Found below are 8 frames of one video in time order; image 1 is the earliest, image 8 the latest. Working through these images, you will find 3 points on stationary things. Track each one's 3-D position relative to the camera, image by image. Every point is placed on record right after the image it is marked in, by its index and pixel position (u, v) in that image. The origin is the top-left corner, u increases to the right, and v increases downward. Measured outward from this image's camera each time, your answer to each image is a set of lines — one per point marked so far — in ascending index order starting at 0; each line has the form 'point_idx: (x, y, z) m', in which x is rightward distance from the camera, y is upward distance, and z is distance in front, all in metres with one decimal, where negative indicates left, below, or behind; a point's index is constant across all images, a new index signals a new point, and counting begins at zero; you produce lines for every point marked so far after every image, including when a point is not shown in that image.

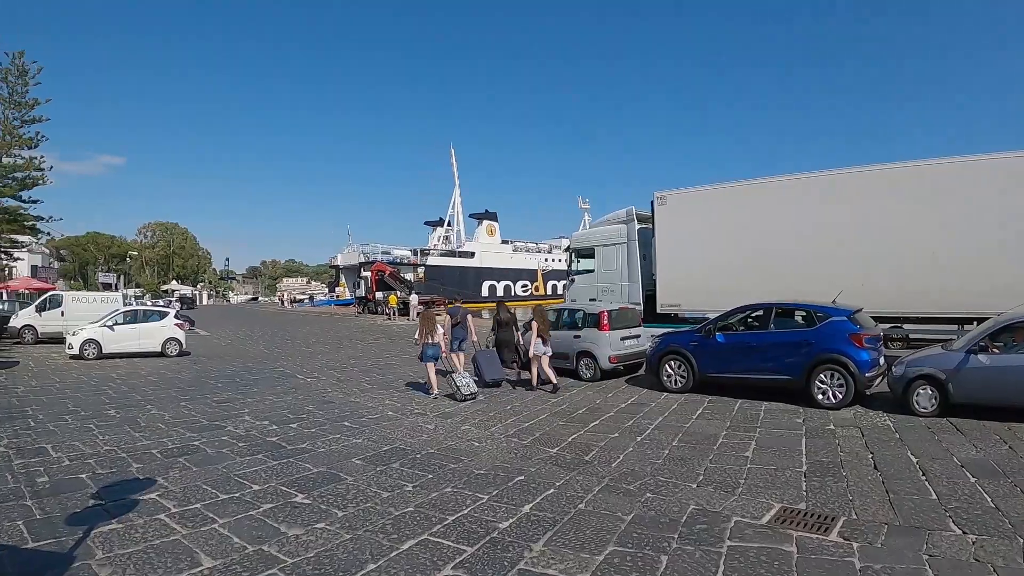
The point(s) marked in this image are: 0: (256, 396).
0: (-3.9, -1.6, +9.1) m
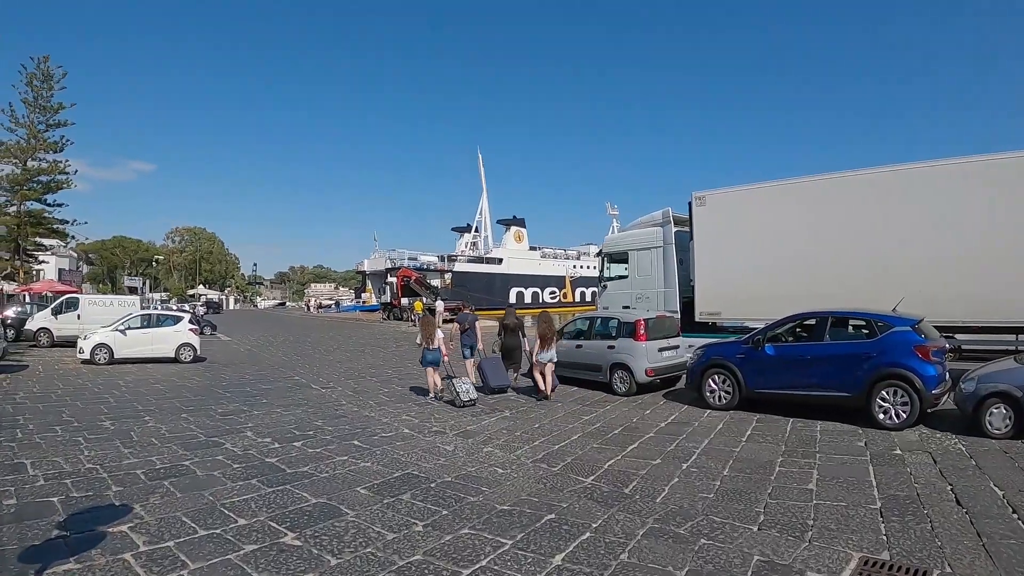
0: (-3.5, -1.7, +8.5) m
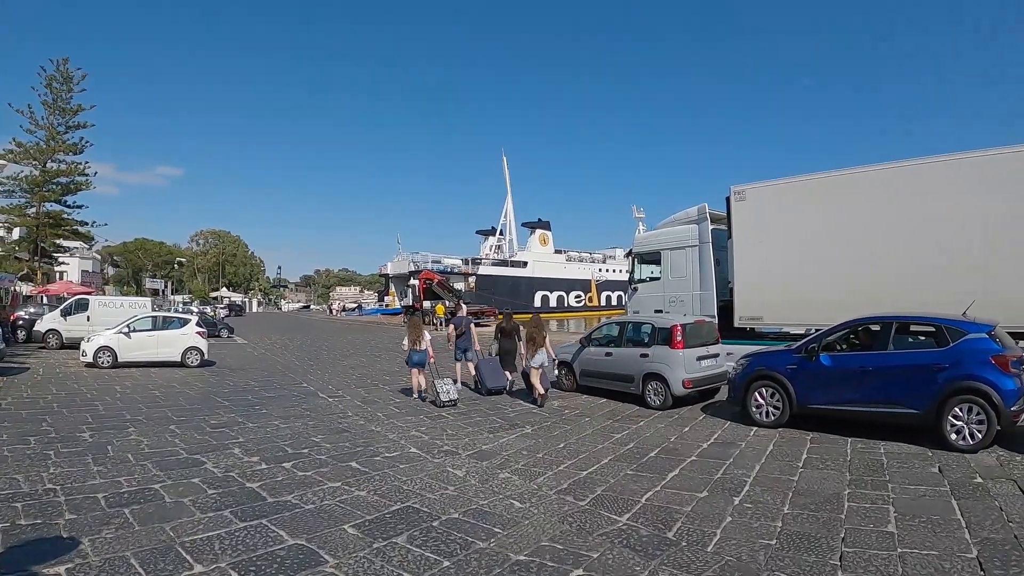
0: (-3.3, -1.7, +7.7) m
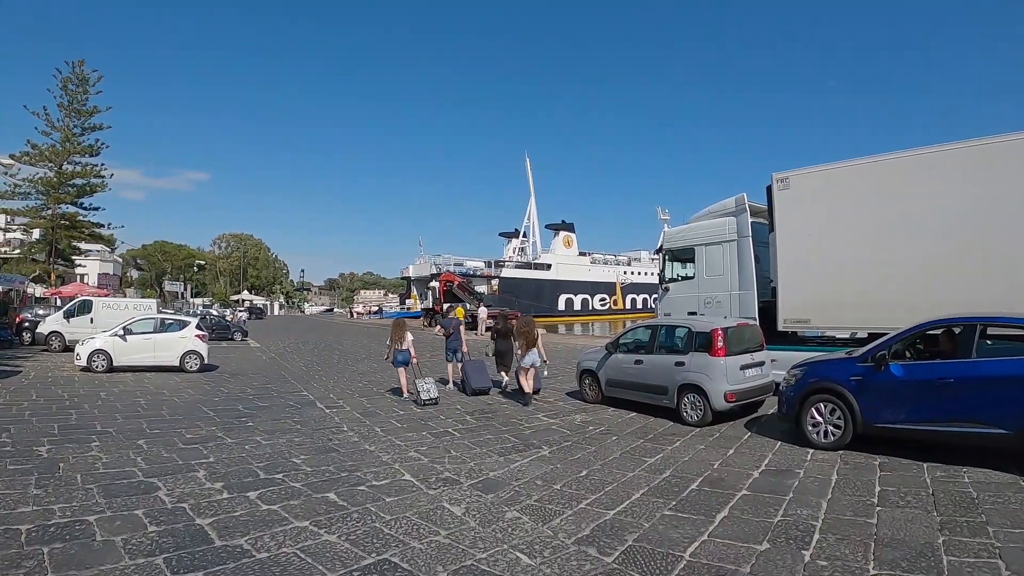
0: (-3.1, -1.7, +6.8) m
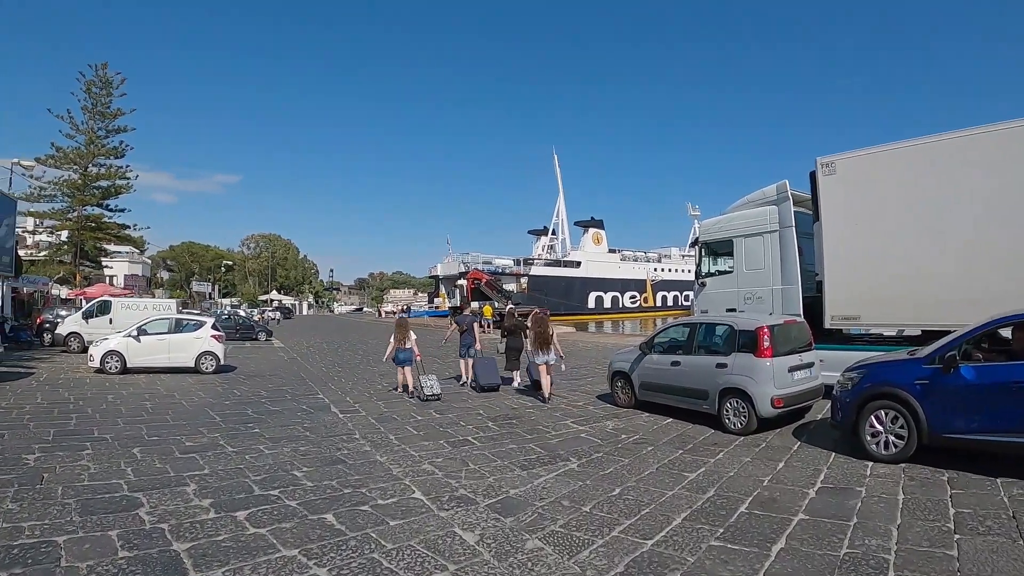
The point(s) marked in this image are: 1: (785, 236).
0: (-2.8, -1.6, +6.4) m
1: (+5.5, +1.0, +12.0) m
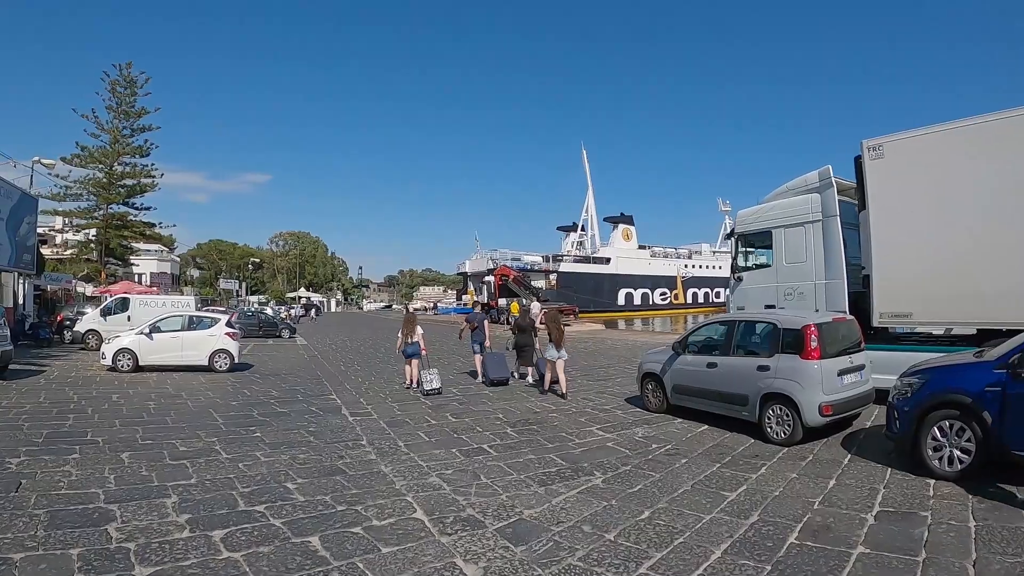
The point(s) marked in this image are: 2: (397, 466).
0: (-2.7, -1.6, +5.9) m
1: (+5.9, +1.1, +11.1) m
2: (-1.0, -1.6, +5.4) m
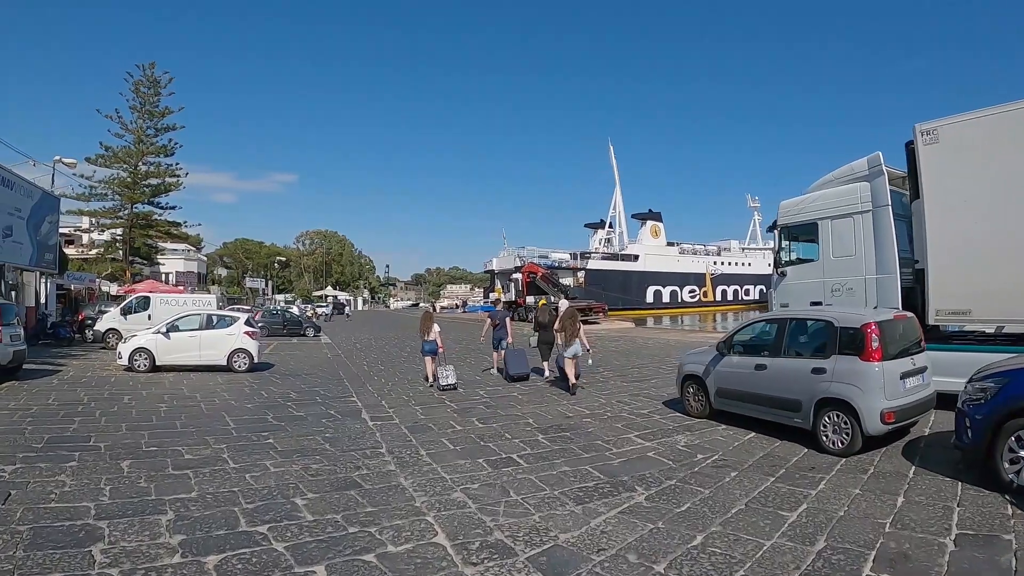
0: (-2.4, -1.5, +5.5) m
1: (+6.4, +1.2, +10.3) m
2: (-0.8, -1.6, +4.9) m
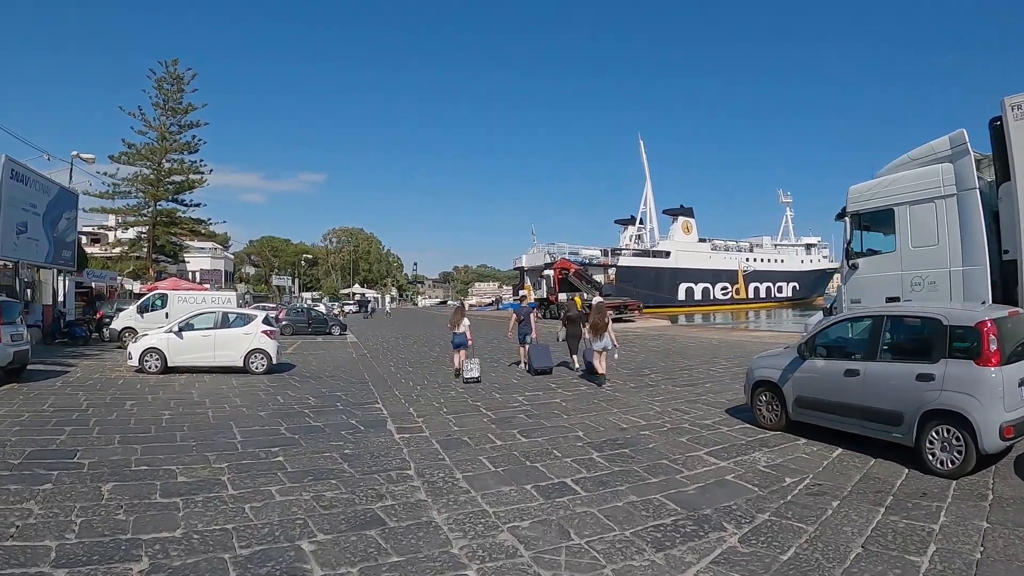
0: (-2.0, -1.5, +4.6) m
1: (+7.0, +1.3, +9.1) m
2: (-0.4, -1.5, +4.0) m
